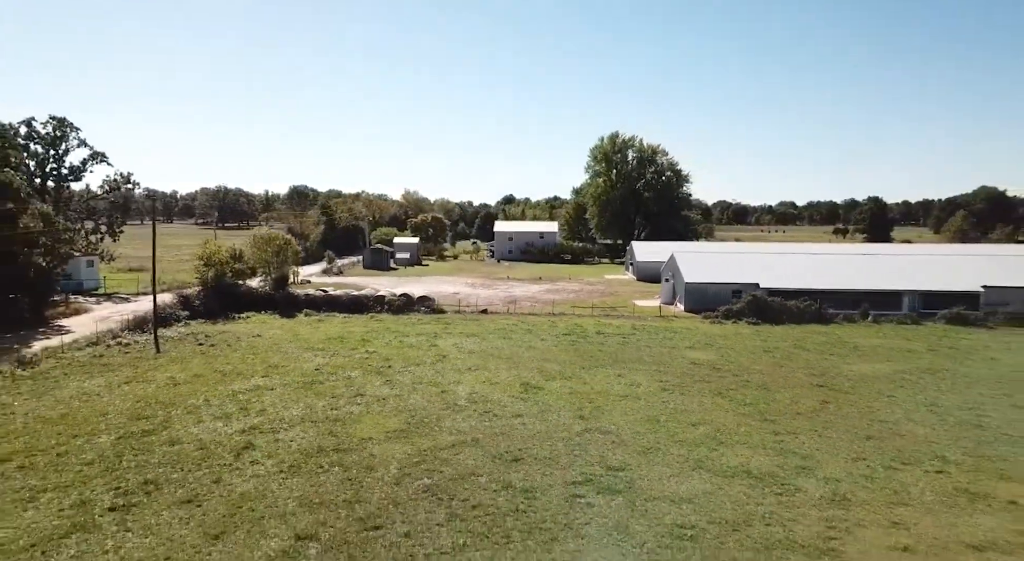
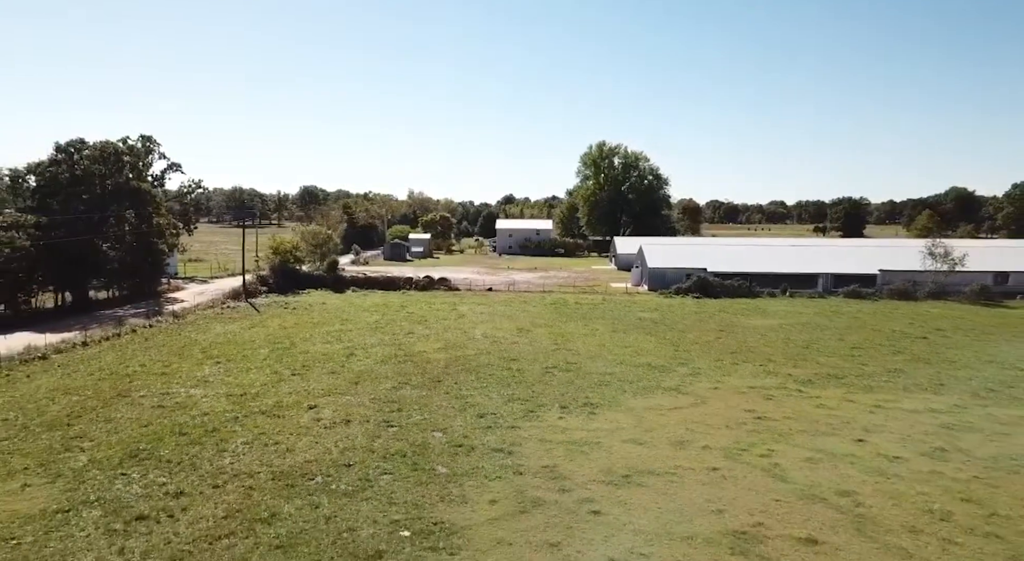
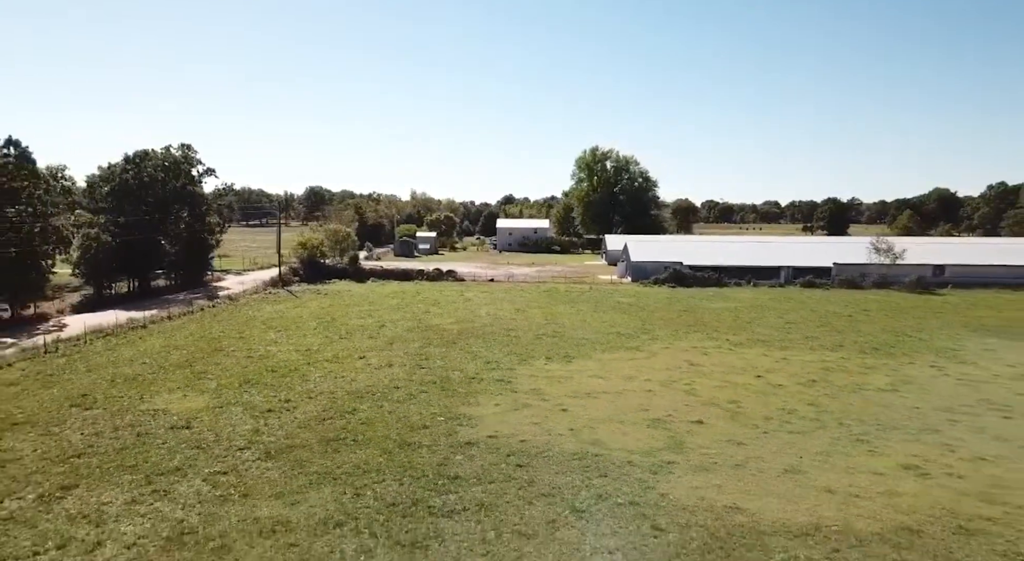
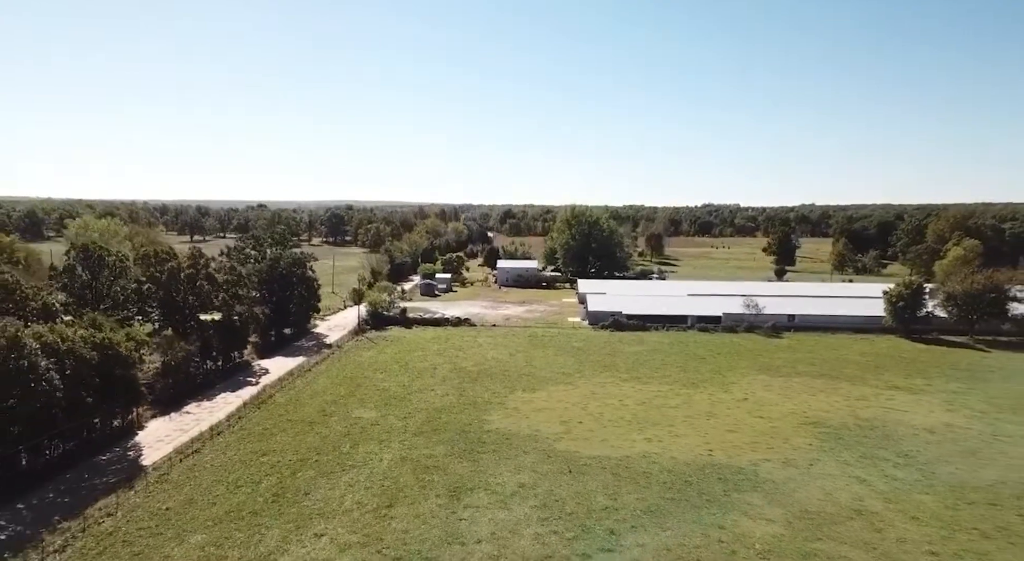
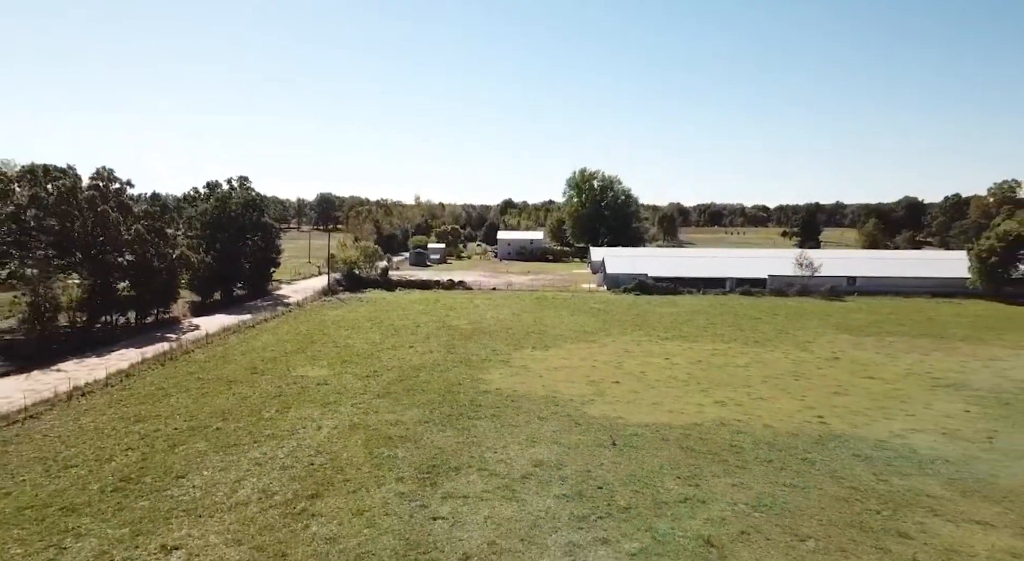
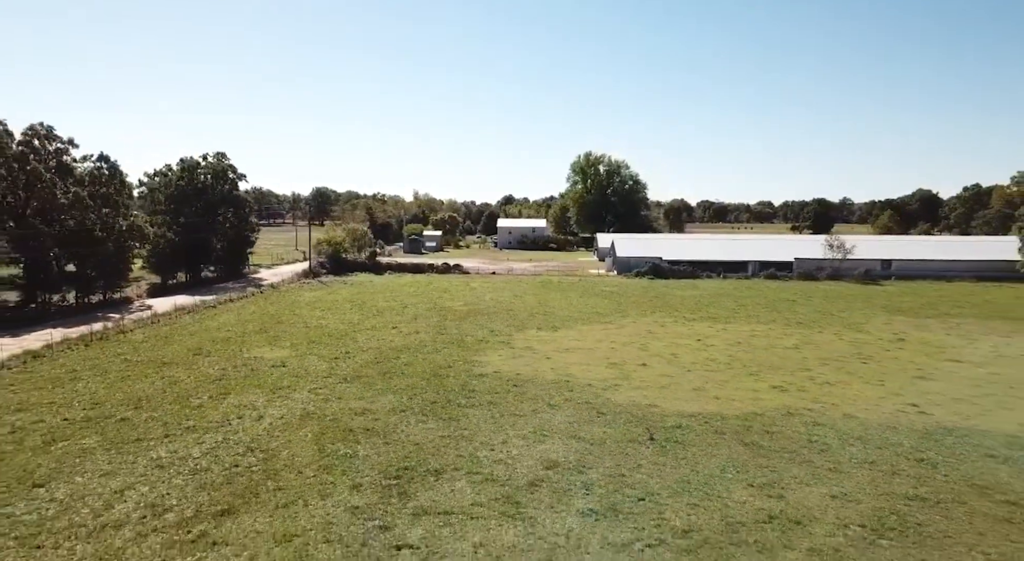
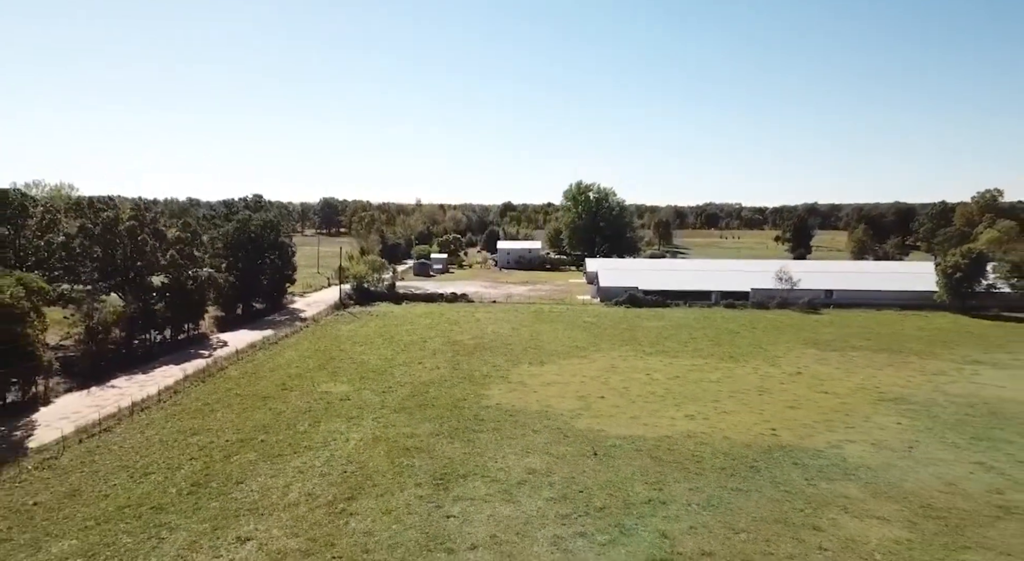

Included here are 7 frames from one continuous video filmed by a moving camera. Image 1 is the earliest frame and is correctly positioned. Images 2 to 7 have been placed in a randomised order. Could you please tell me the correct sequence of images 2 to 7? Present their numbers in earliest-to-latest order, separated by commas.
2, 3, 6, 5, 7, 4
